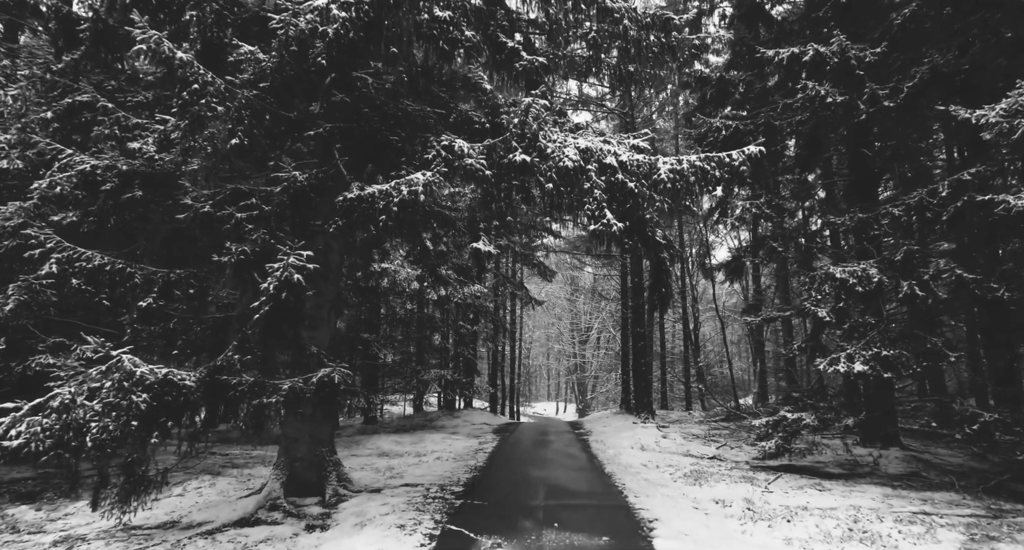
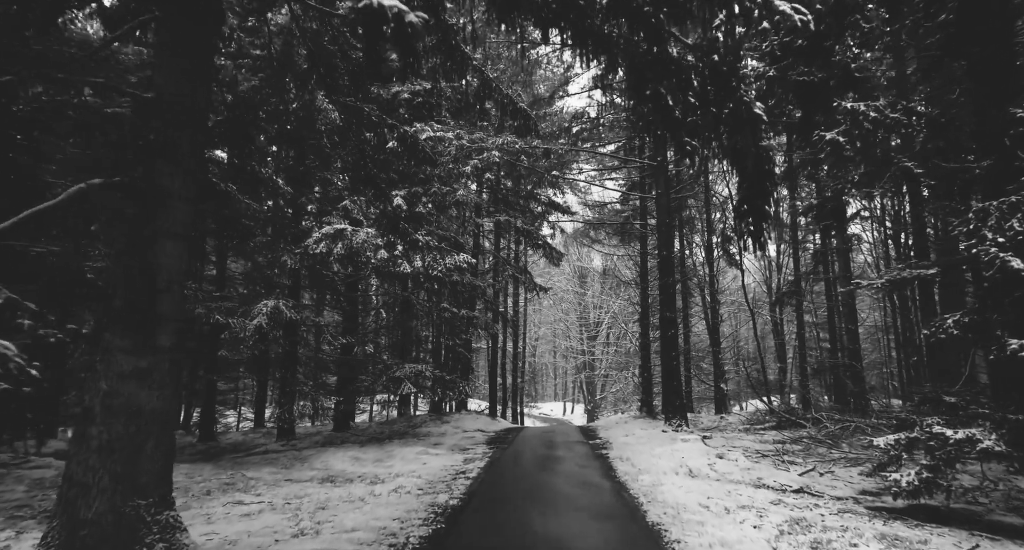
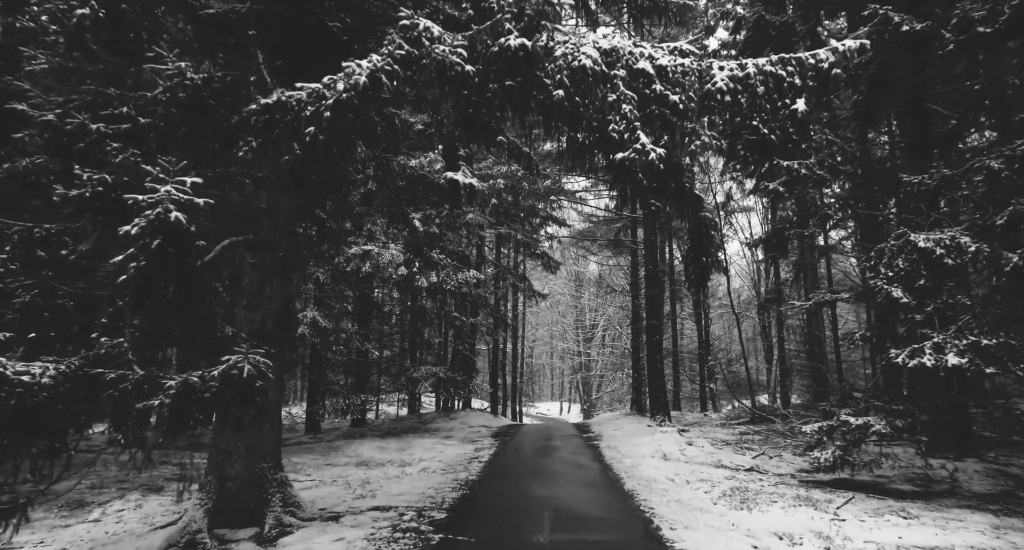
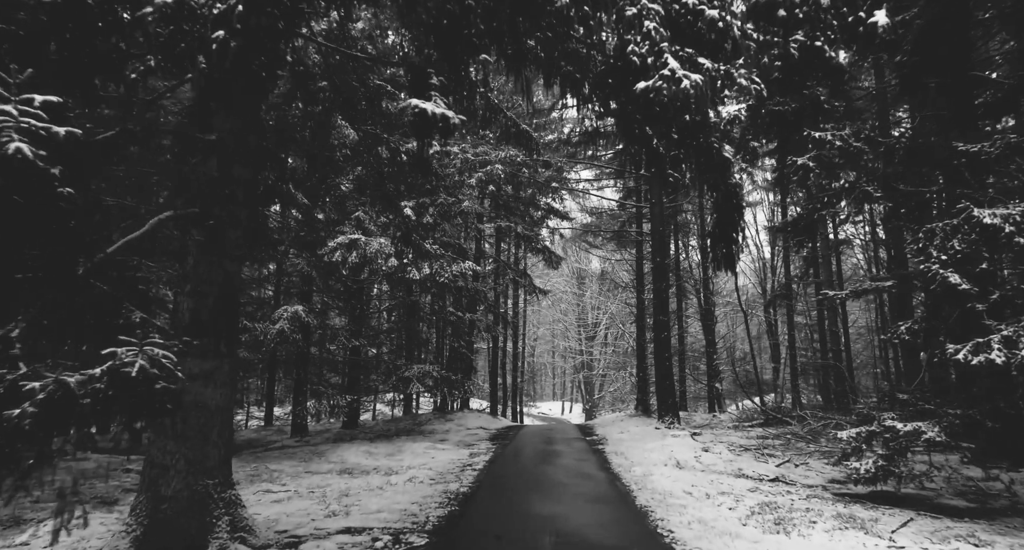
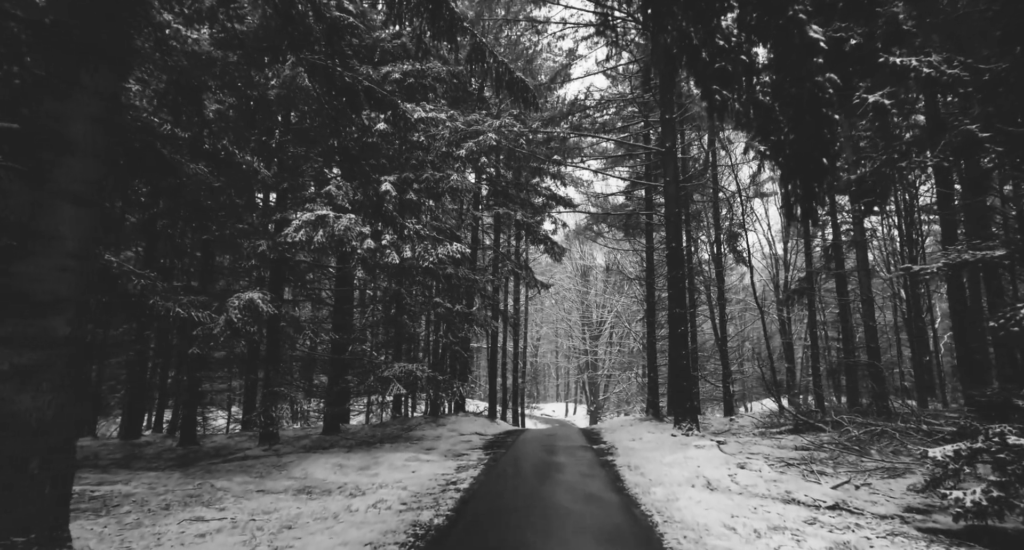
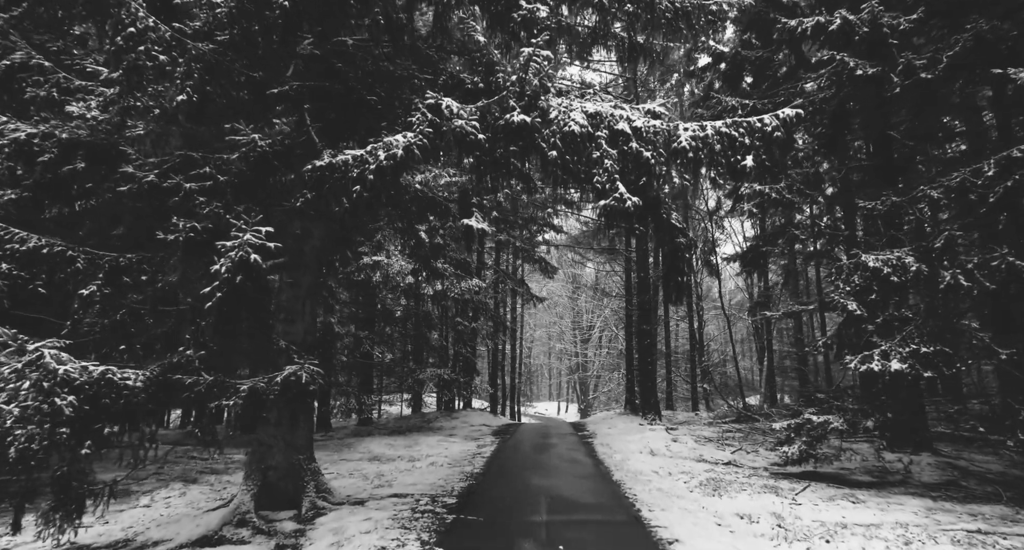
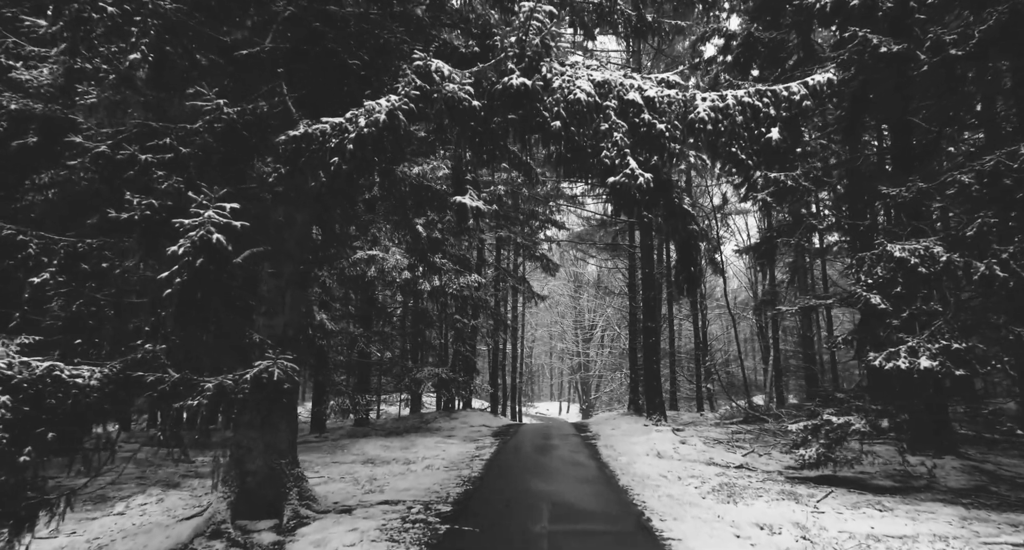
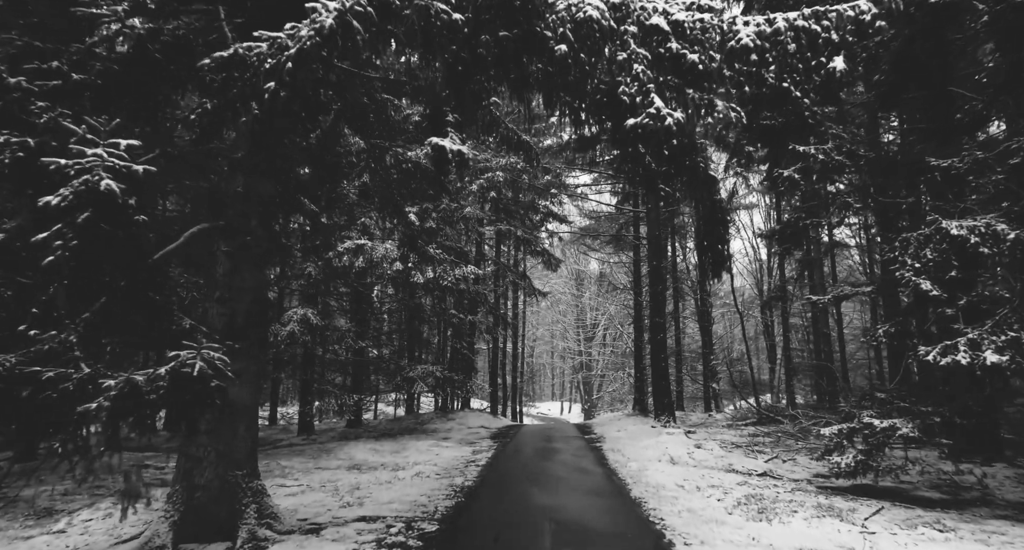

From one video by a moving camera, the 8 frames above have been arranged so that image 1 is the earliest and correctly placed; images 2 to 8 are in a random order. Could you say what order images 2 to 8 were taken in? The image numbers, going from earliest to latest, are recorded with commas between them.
6, 7, 3, 8, 4, 2, 5
